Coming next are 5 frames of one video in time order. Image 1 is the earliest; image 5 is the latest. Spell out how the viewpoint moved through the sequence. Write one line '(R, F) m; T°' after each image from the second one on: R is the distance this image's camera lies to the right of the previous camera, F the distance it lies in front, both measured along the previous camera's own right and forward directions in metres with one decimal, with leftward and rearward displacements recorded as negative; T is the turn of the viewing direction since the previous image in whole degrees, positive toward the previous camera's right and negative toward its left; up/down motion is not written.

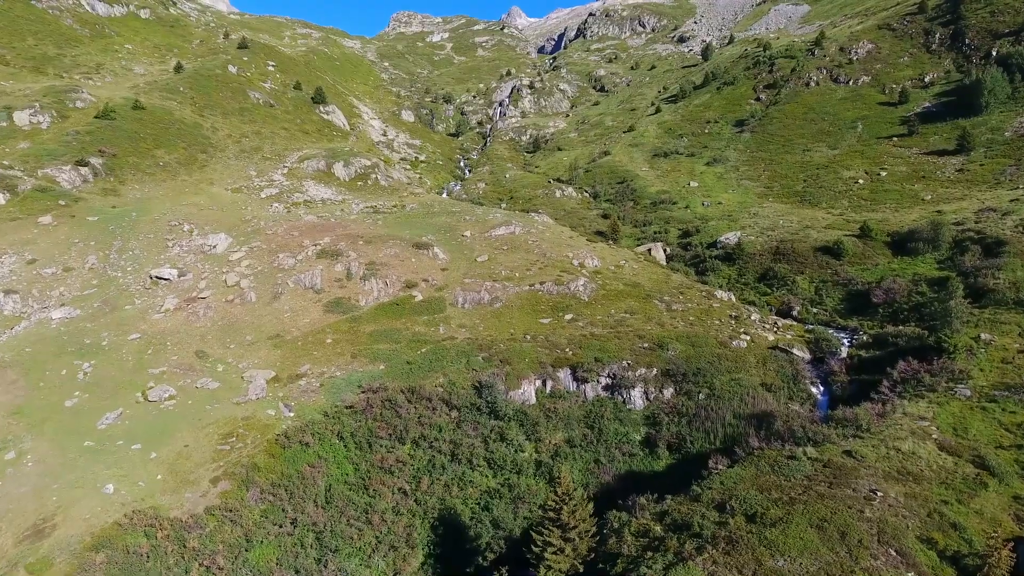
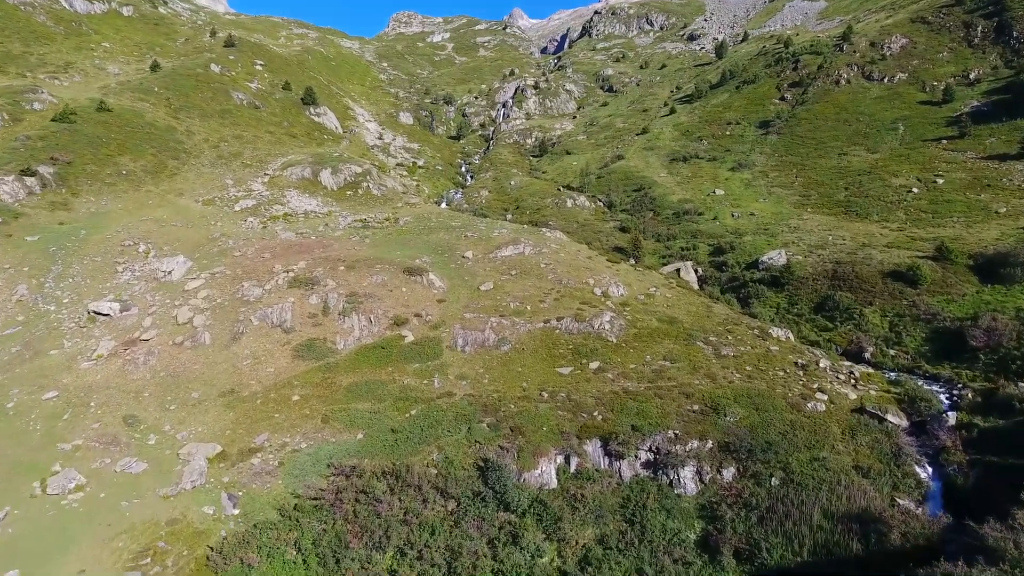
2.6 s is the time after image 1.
(-0.4, +6.5) m; 0°
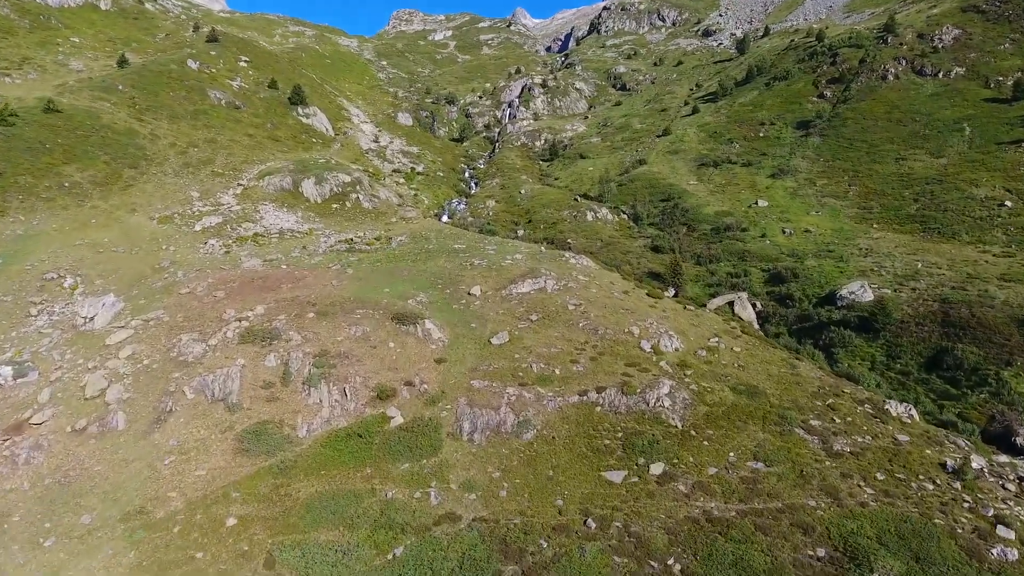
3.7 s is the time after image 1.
(-0.8, +7.9) m; 0°
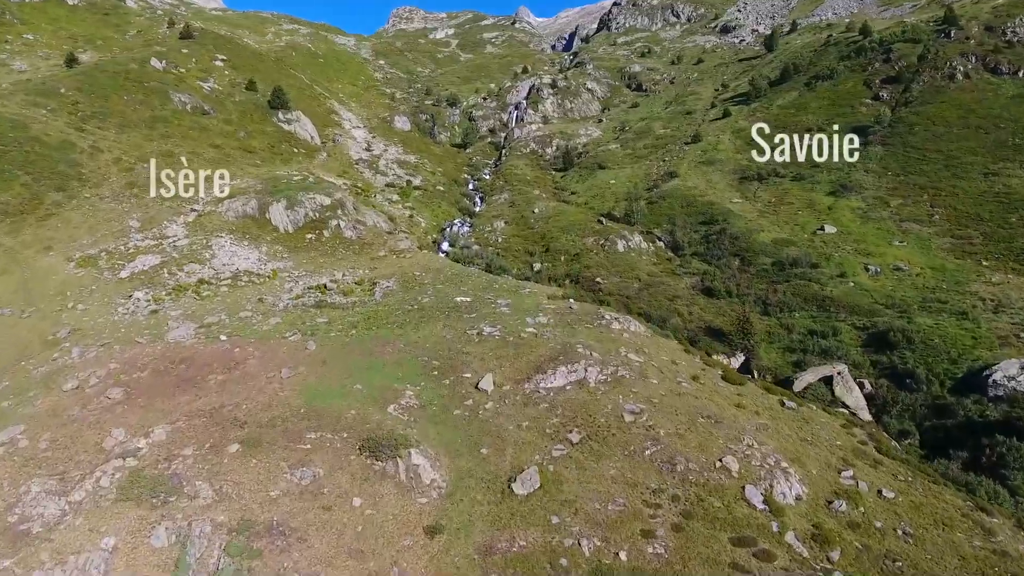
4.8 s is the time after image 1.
(-0.8, +9.2) m; 0°
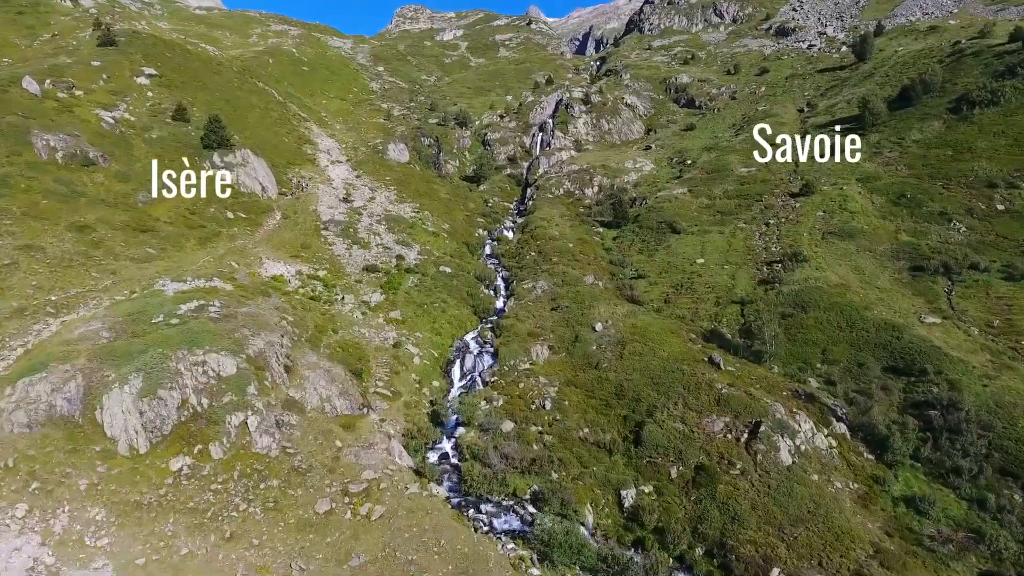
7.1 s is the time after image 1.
(-2.3, +20.3) m; -1°
